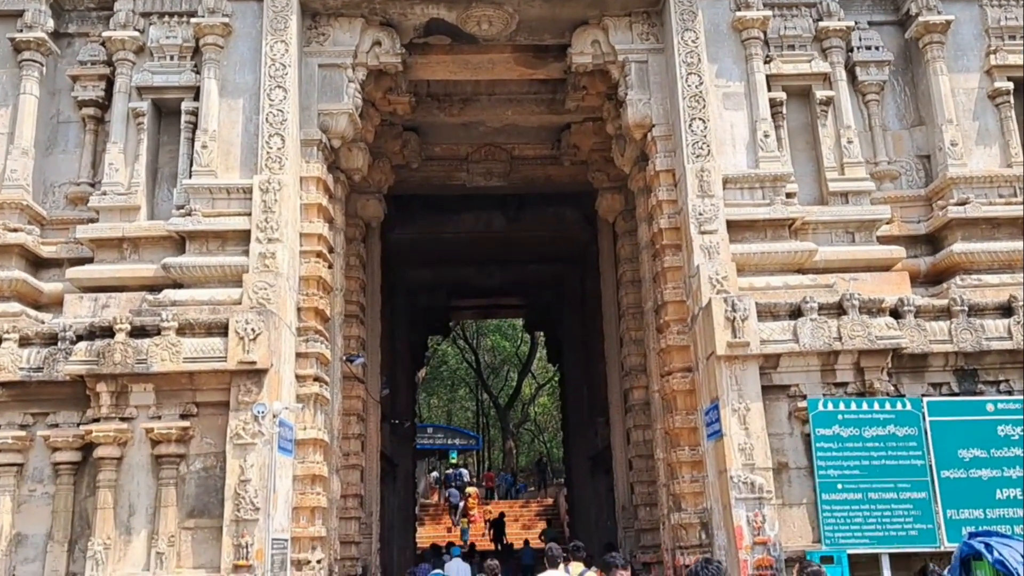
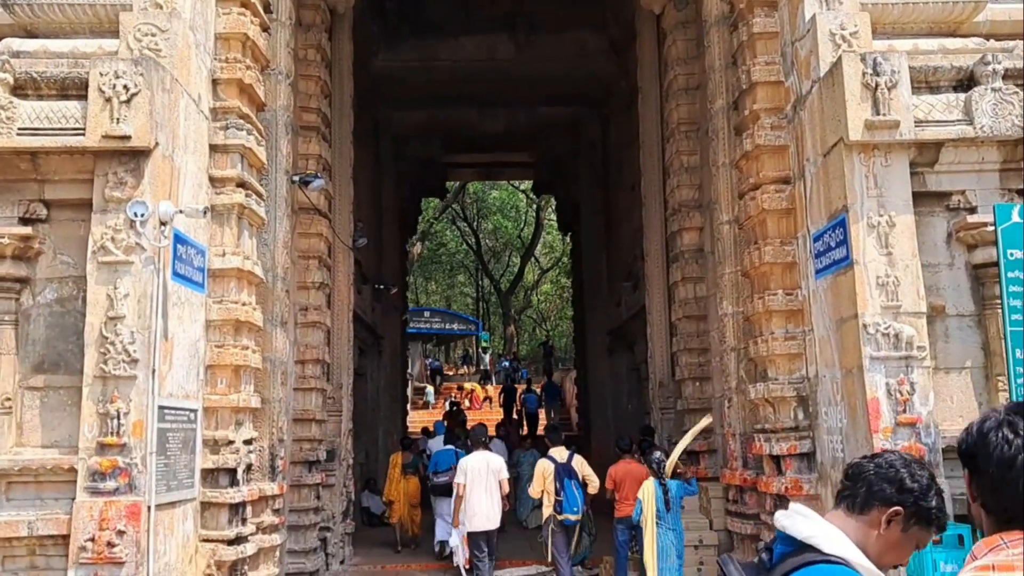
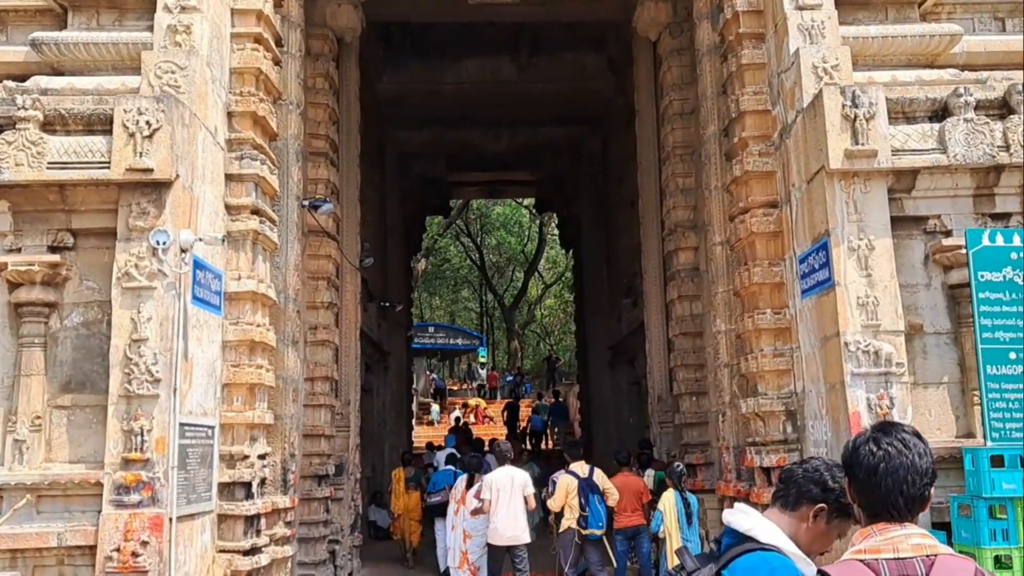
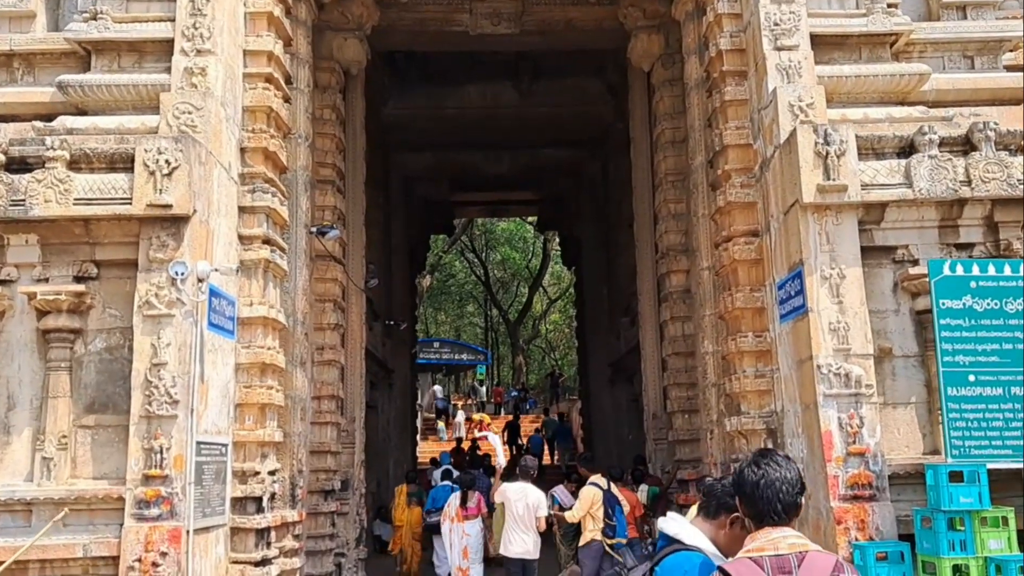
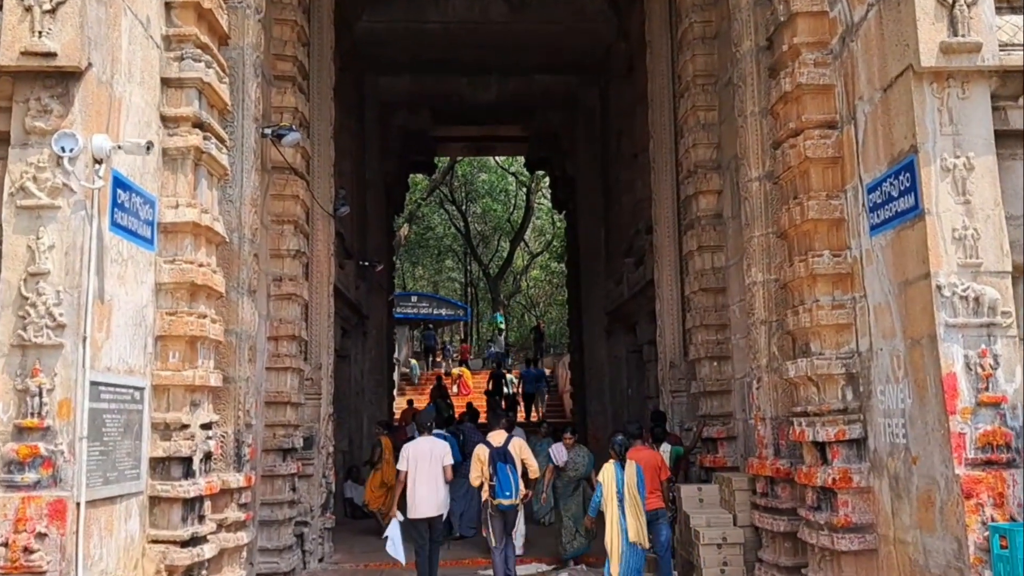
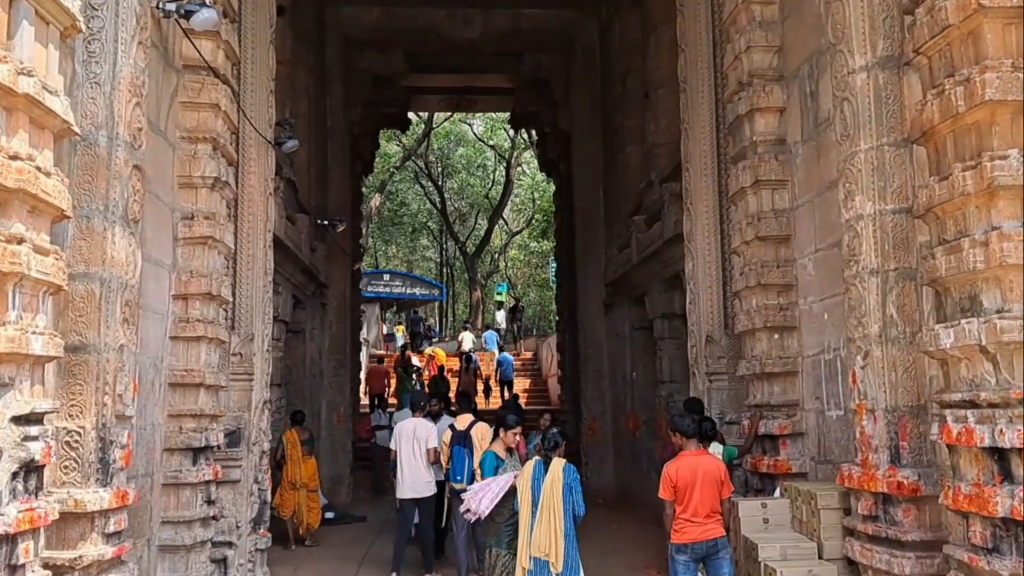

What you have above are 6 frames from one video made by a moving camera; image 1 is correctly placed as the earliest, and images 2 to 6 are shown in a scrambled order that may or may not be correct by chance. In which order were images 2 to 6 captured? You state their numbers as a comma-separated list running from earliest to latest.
4, 3, 2, 5, 6
